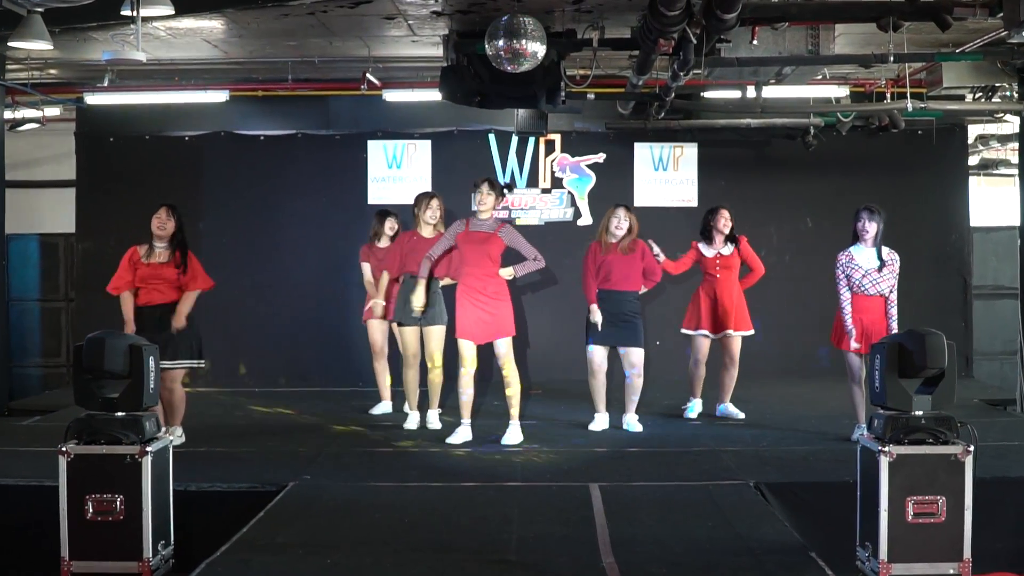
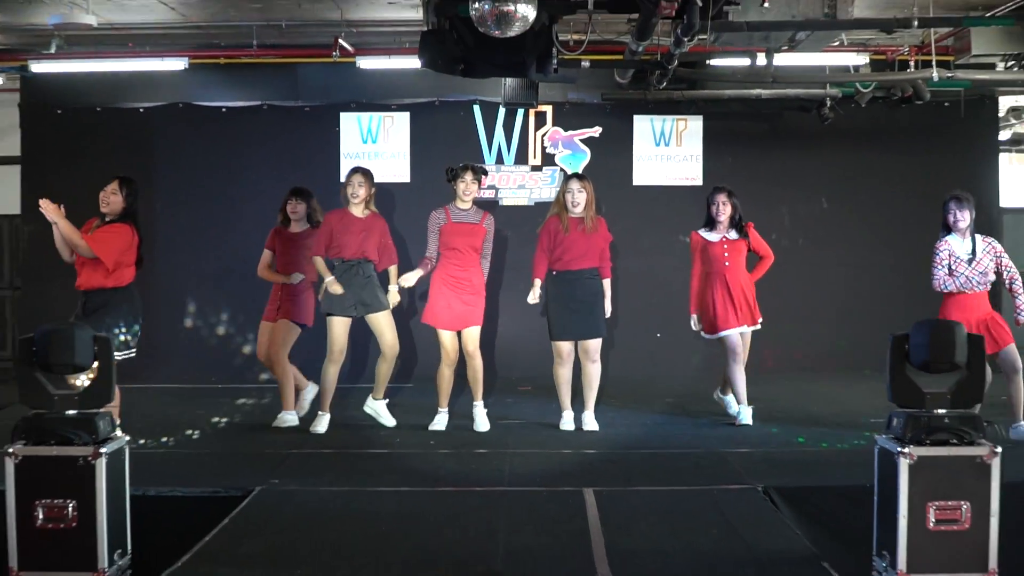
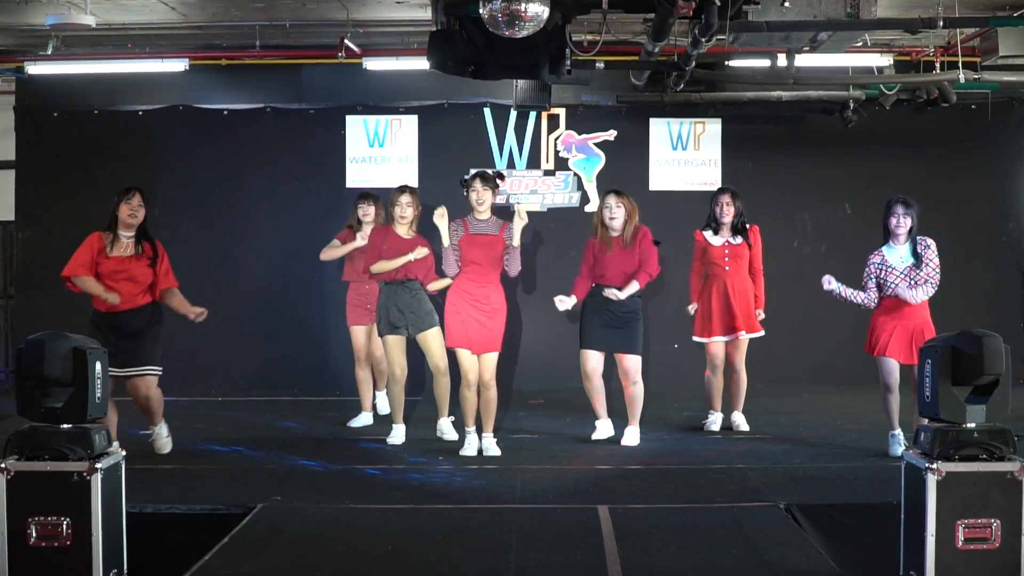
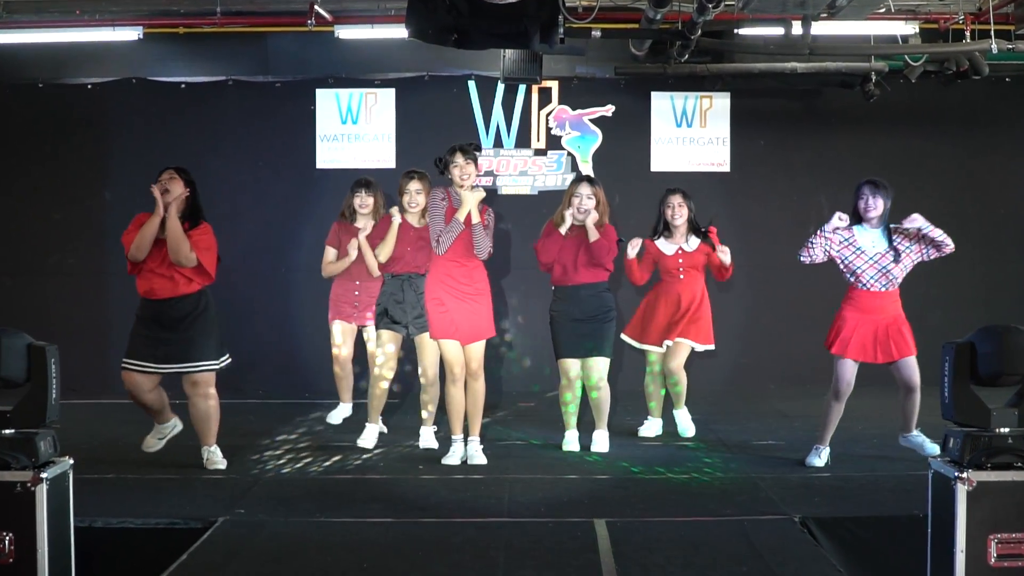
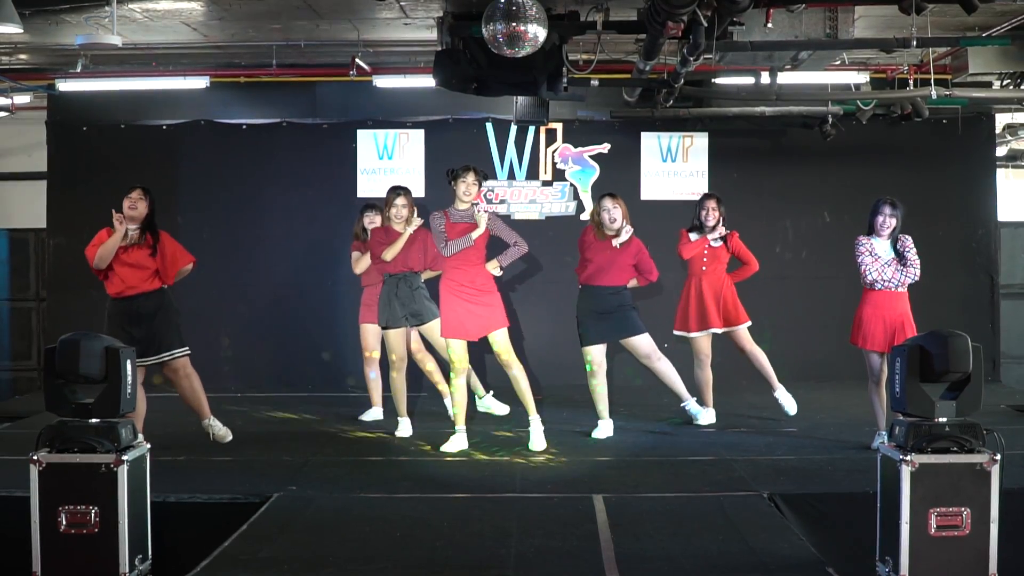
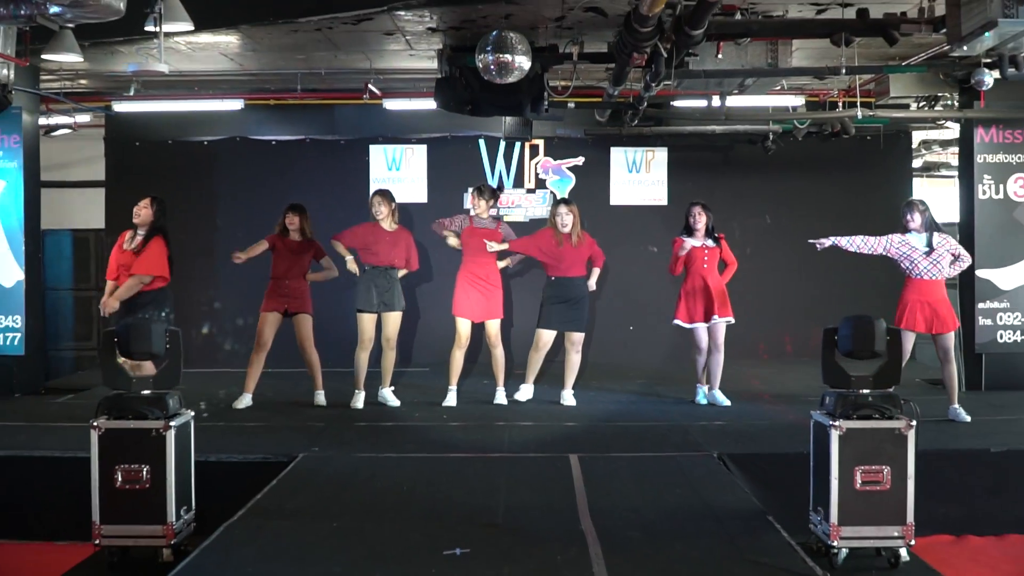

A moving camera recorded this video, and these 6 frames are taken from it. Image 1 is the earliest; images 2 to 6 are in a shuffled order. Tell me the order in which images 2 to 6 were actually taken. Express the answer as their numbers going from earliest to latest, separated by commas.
5, 3, 4, 2, 6
